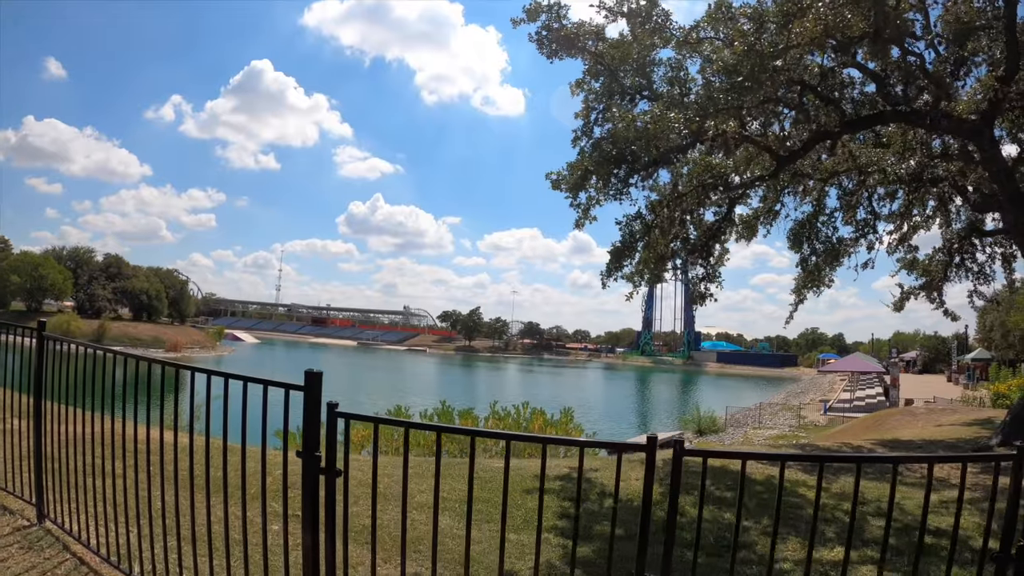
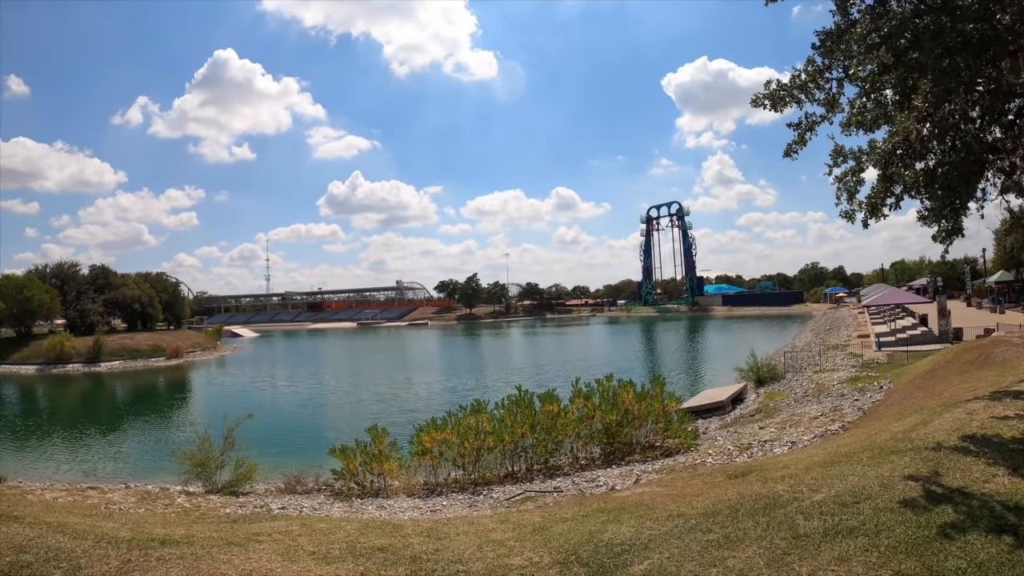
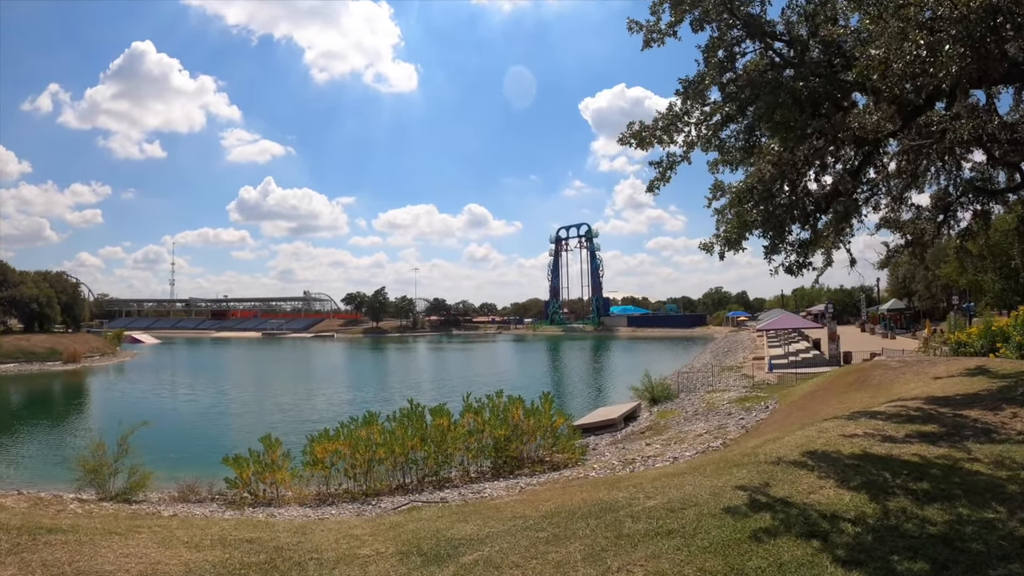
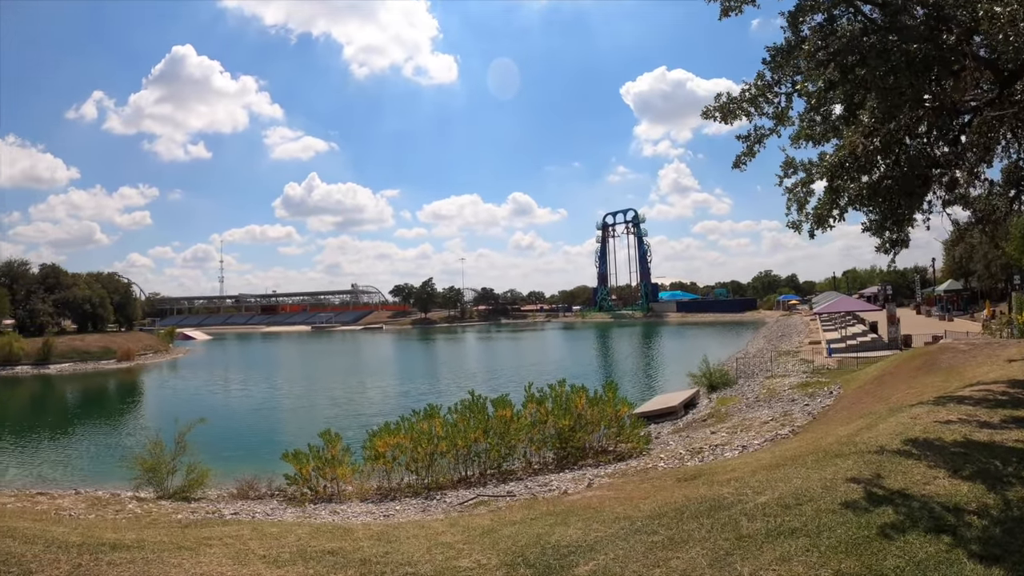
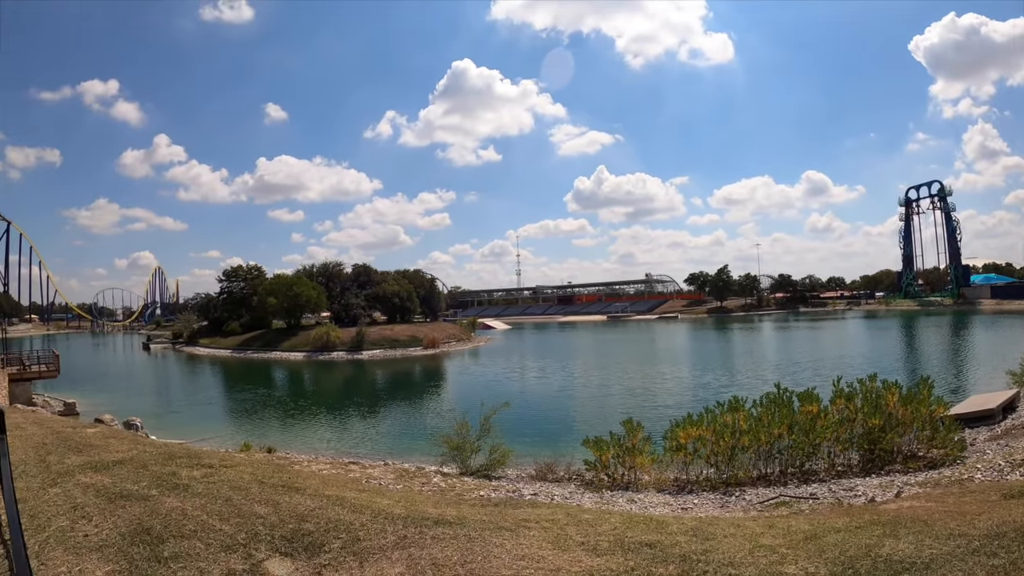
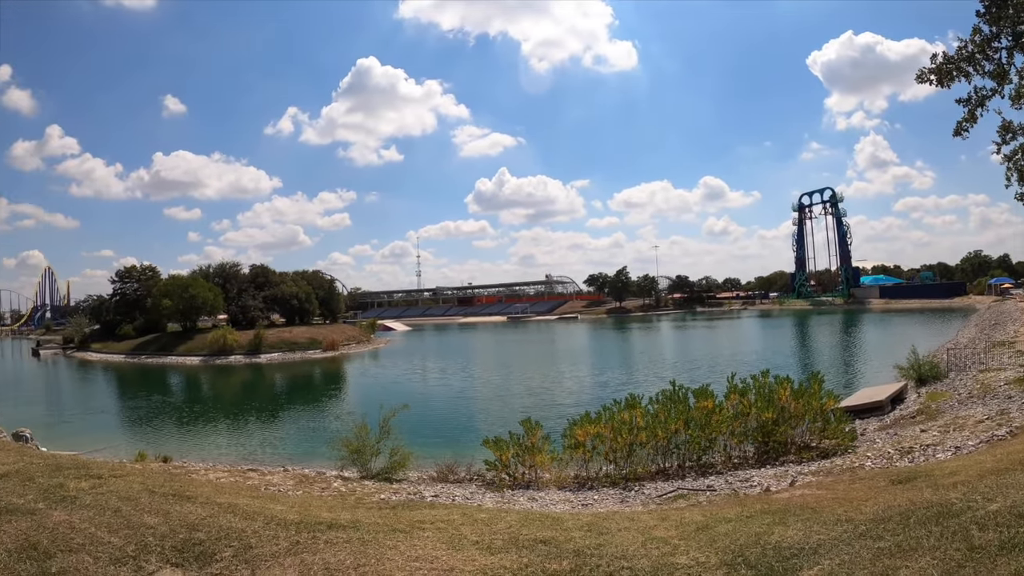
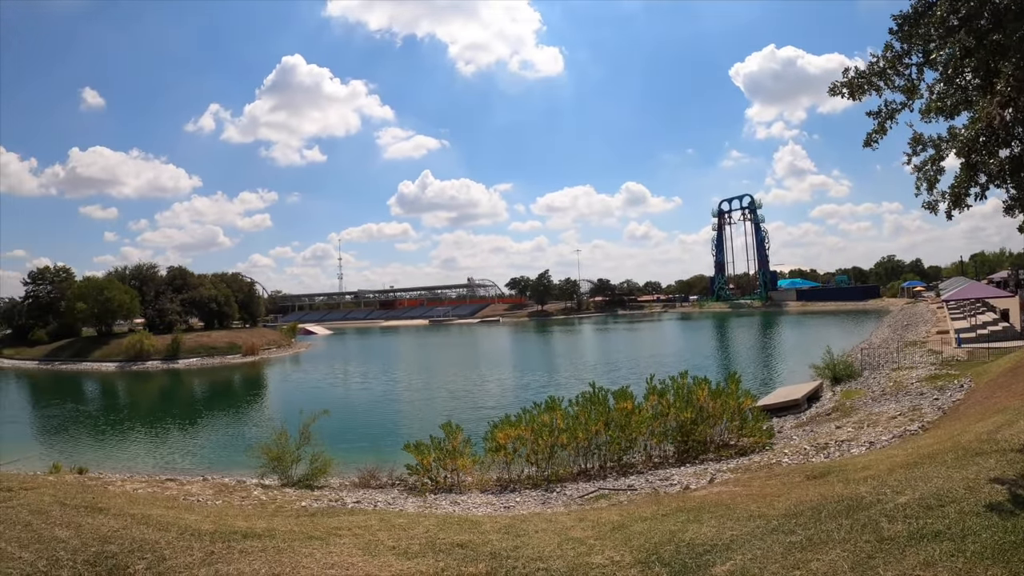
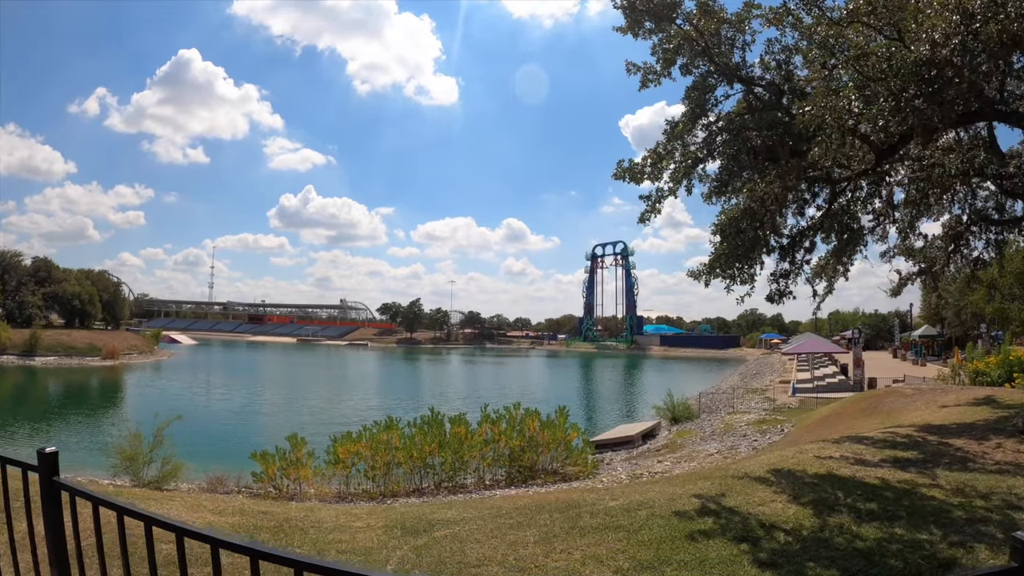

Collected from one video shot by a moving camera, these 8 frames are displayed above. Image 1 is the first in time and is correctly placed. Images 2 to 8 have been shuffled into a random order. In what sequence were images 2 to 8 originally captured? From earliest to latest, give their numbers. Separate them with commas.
8, 3, 4, 2, 7, 6, 5
